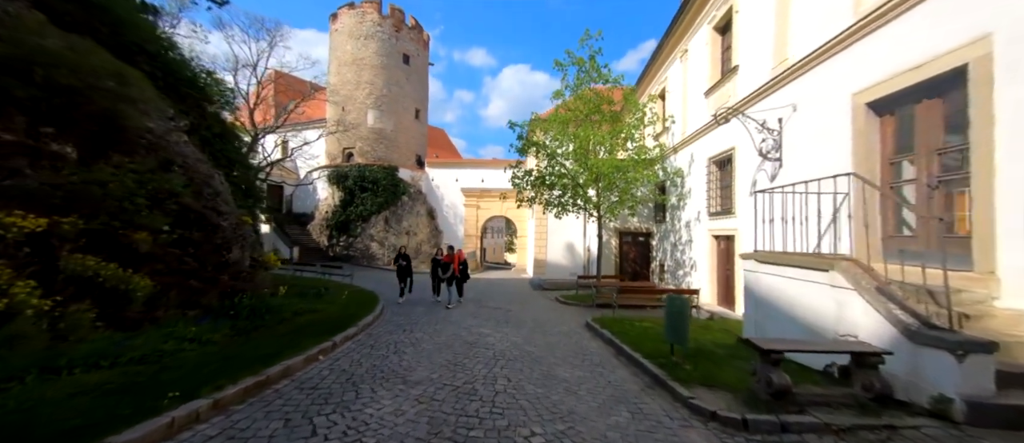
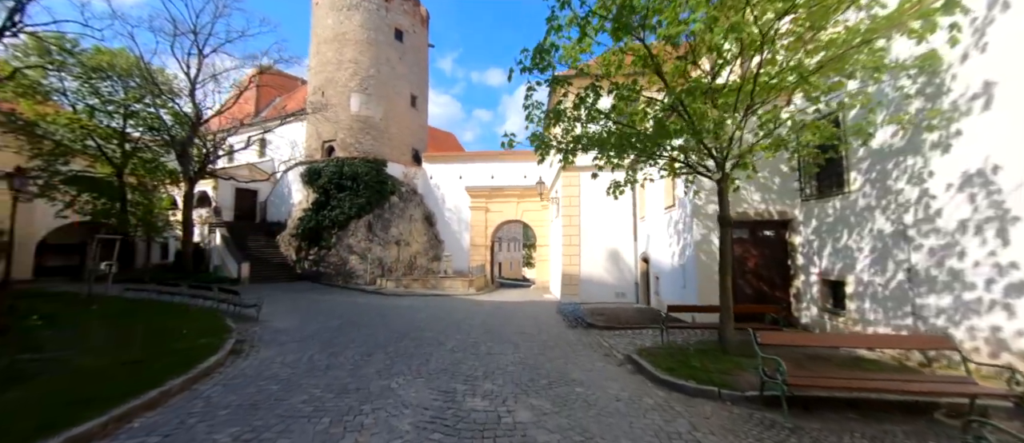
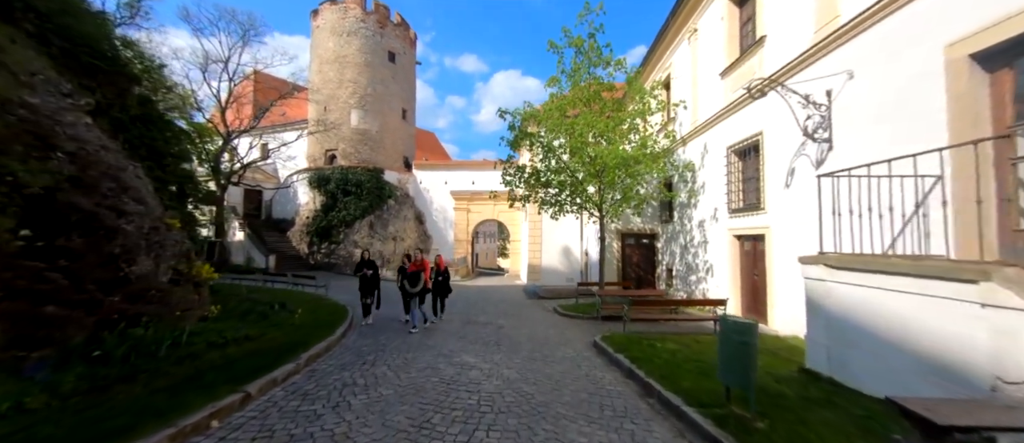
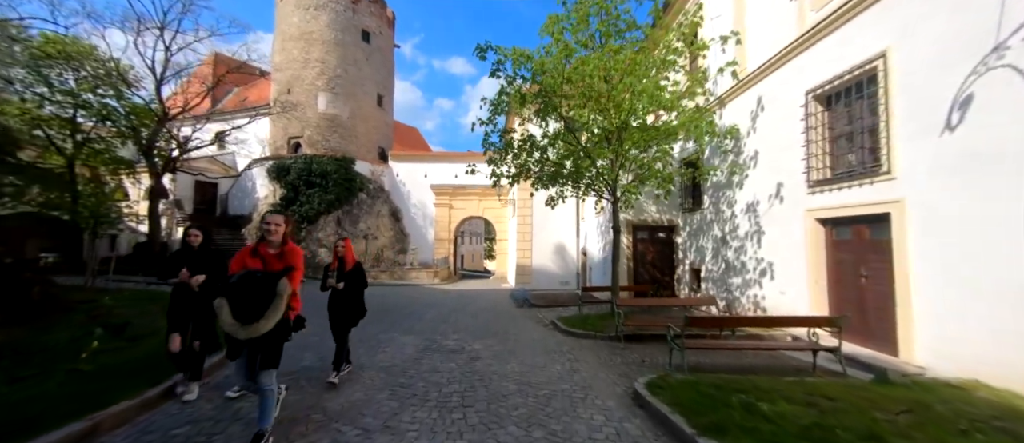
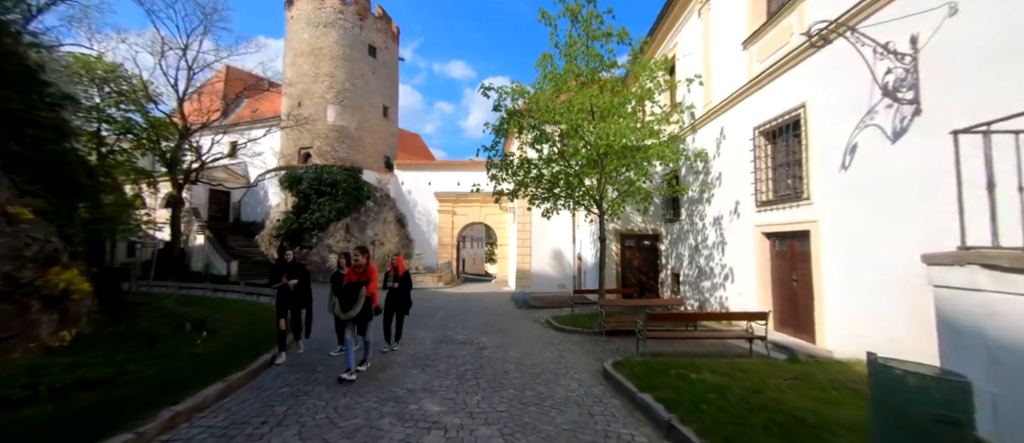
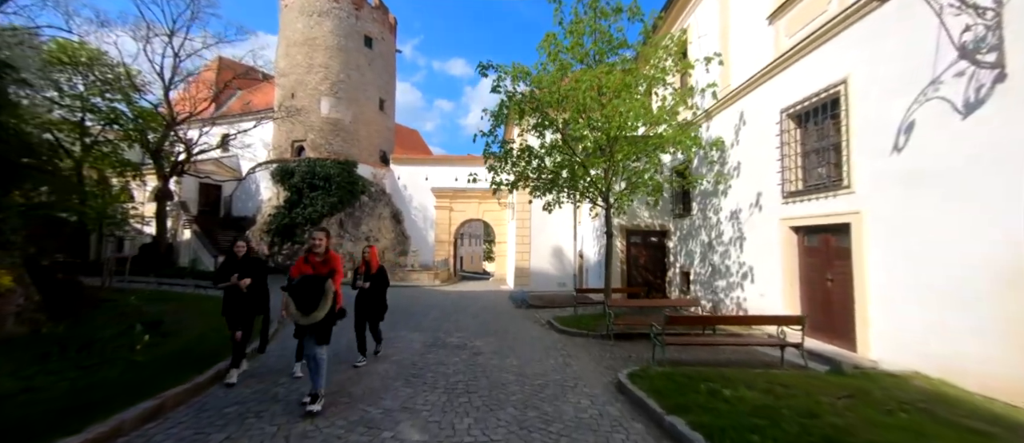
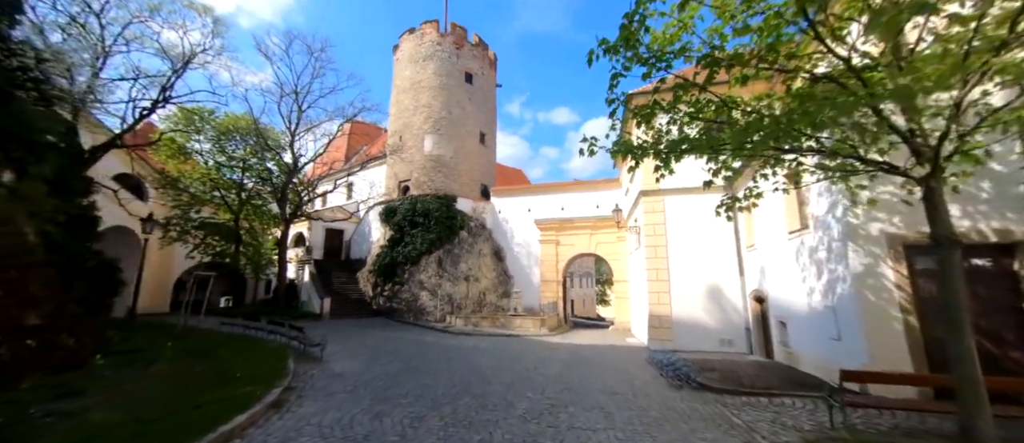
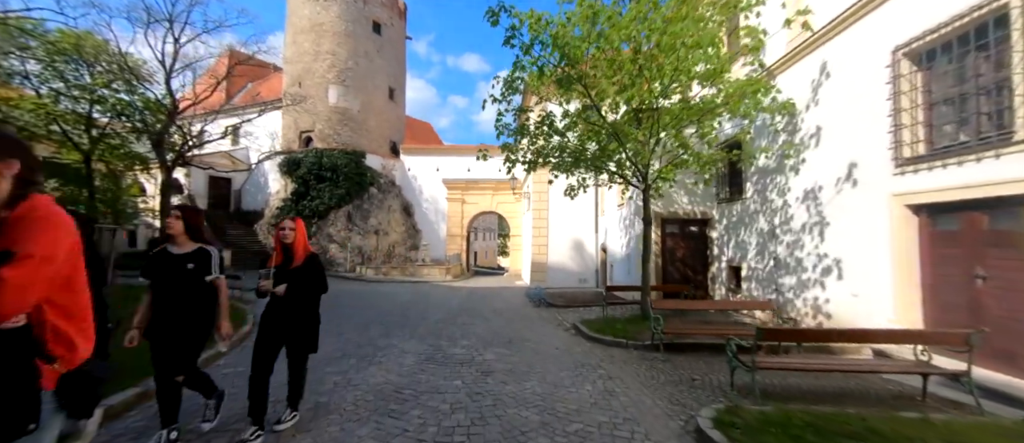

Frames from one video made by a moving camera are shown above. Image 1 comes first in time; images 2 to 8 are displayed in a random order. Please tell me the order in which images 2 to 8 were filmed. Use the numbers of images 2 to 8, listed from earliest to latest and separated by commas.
3, 5, 6, 4, 8, 2, 7
